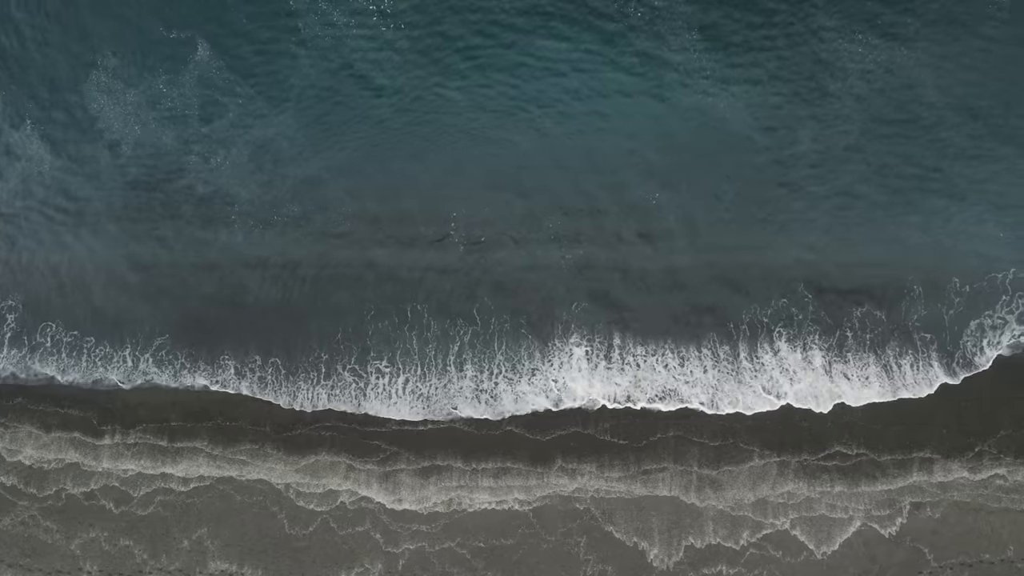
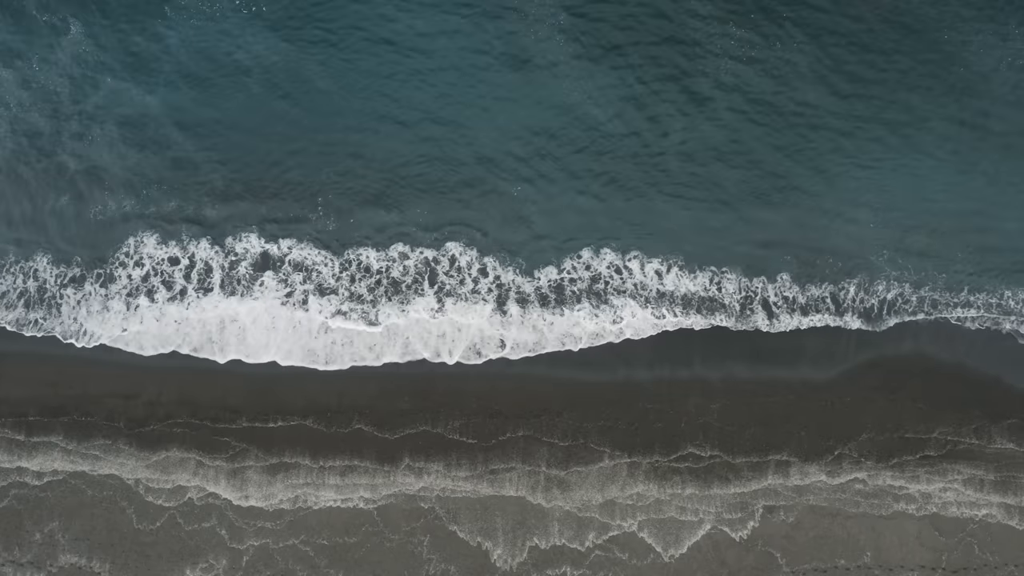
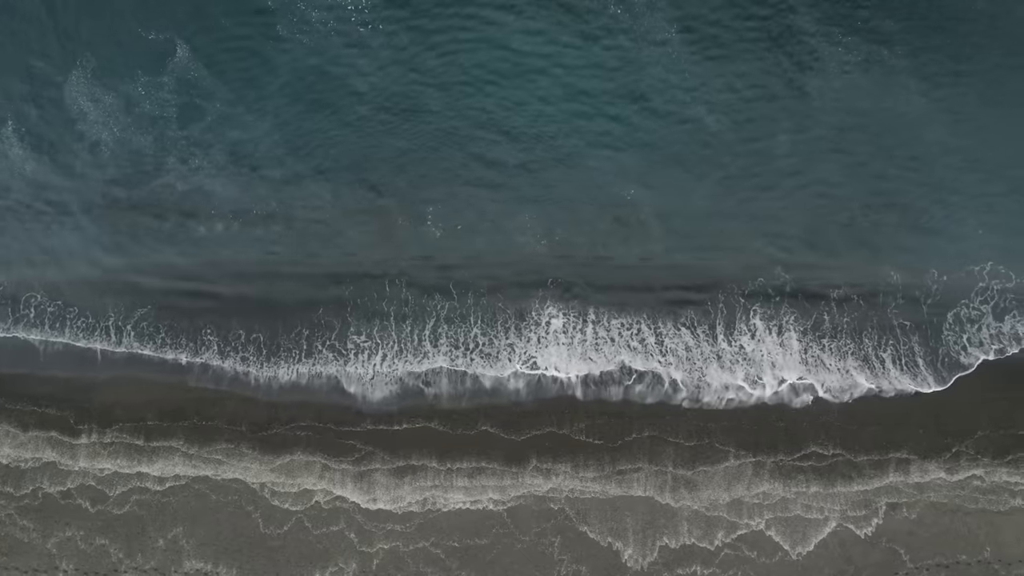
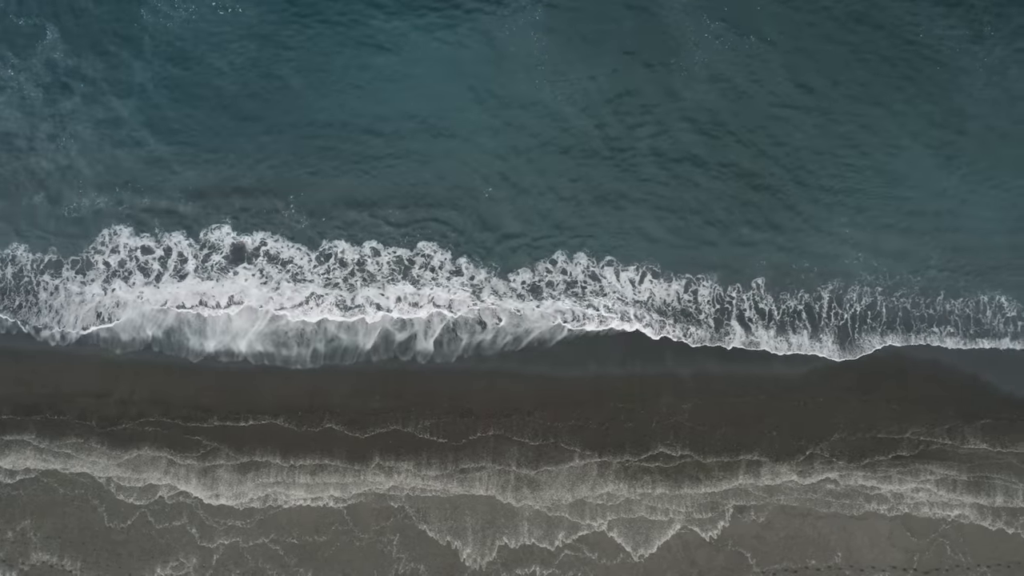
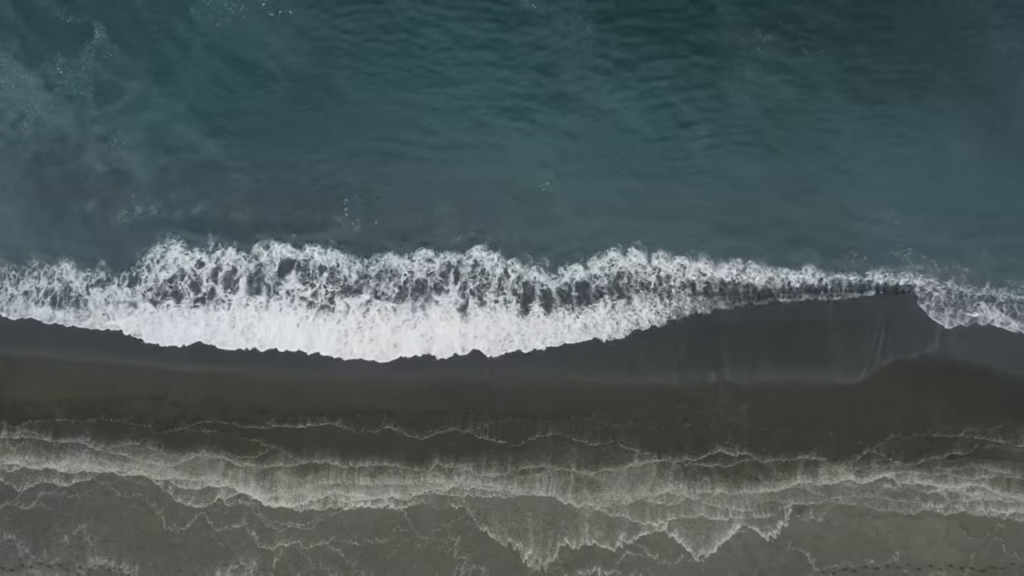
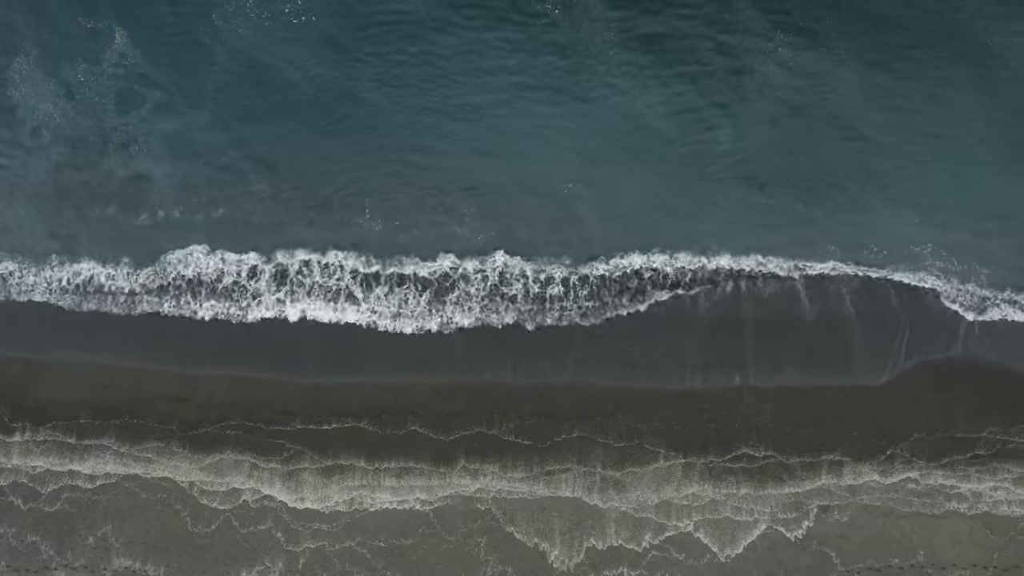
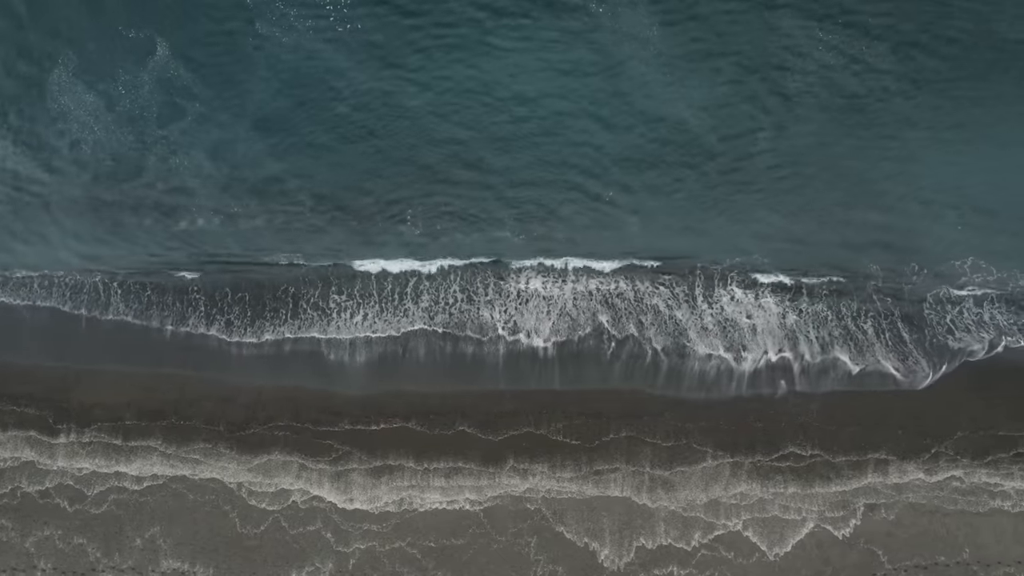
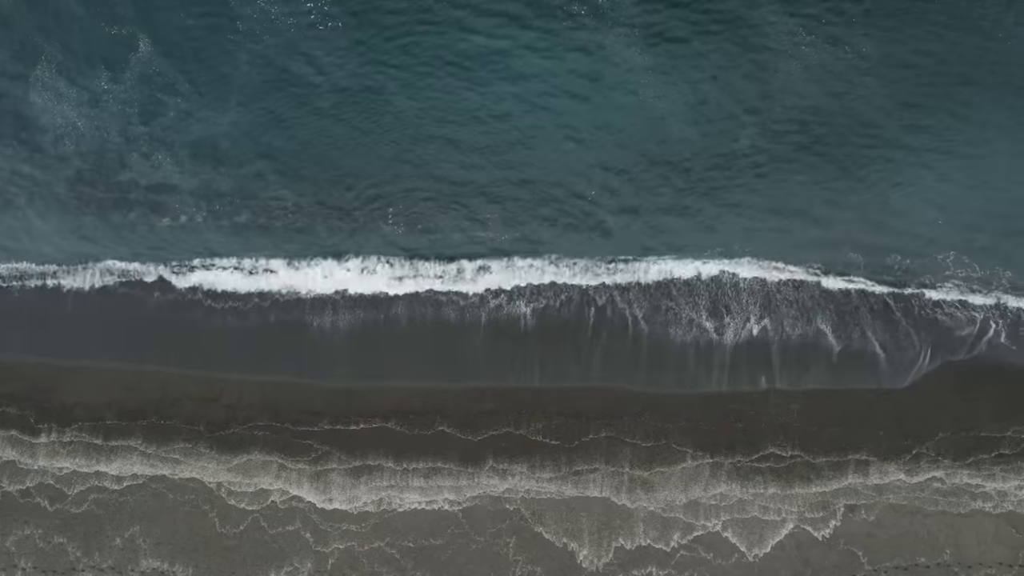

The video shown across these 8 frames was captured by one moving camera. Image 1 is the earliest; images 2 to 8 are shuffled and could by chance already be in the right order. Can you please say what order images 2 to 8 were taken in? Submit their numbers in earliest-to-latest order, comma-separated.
3, 7, 8, 6, 5, 2, 4
